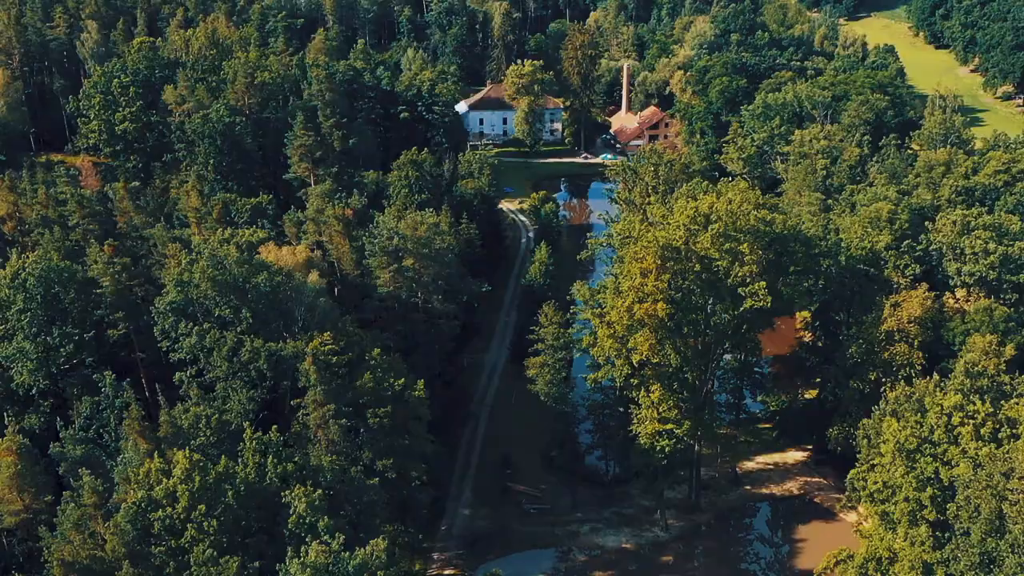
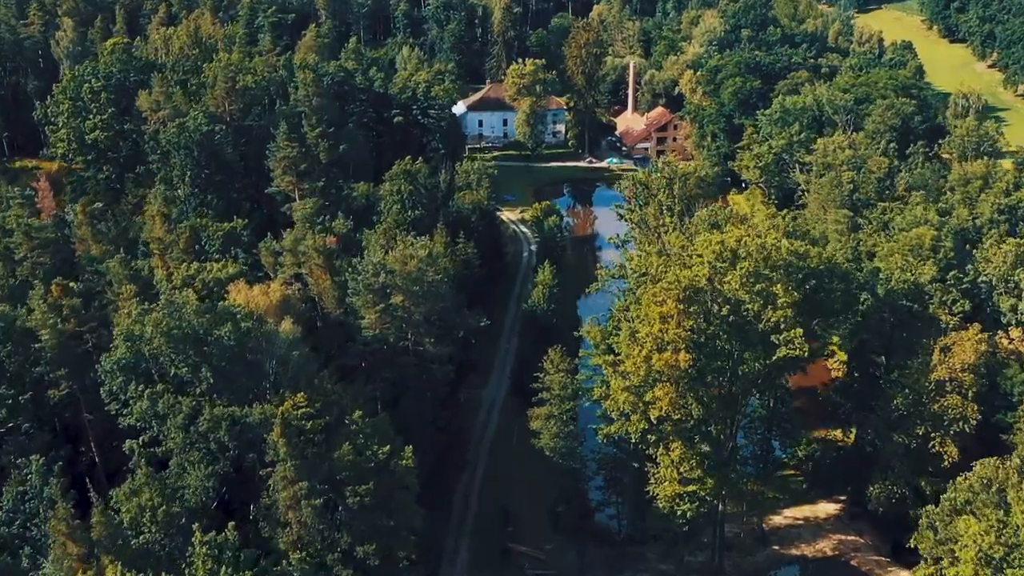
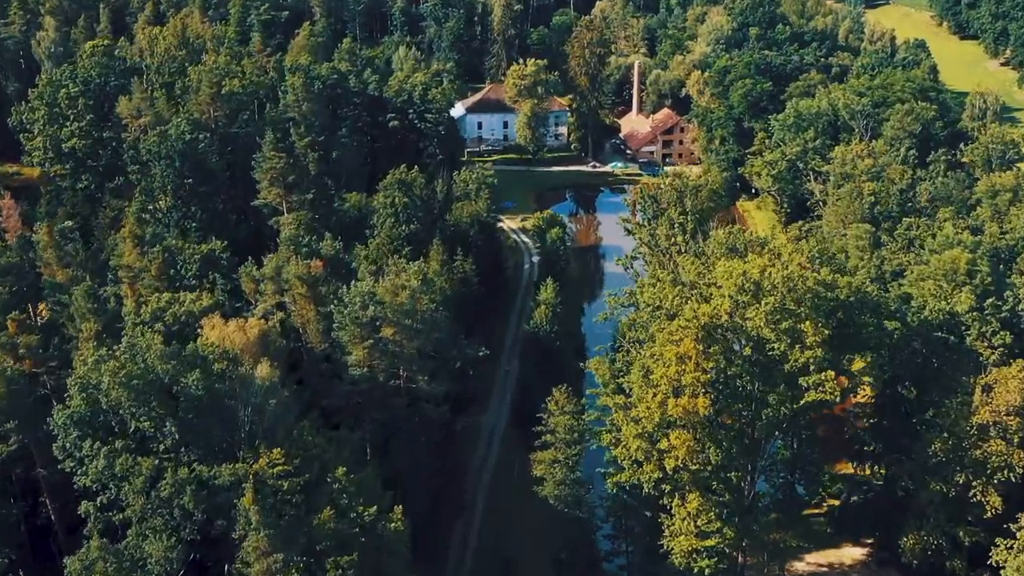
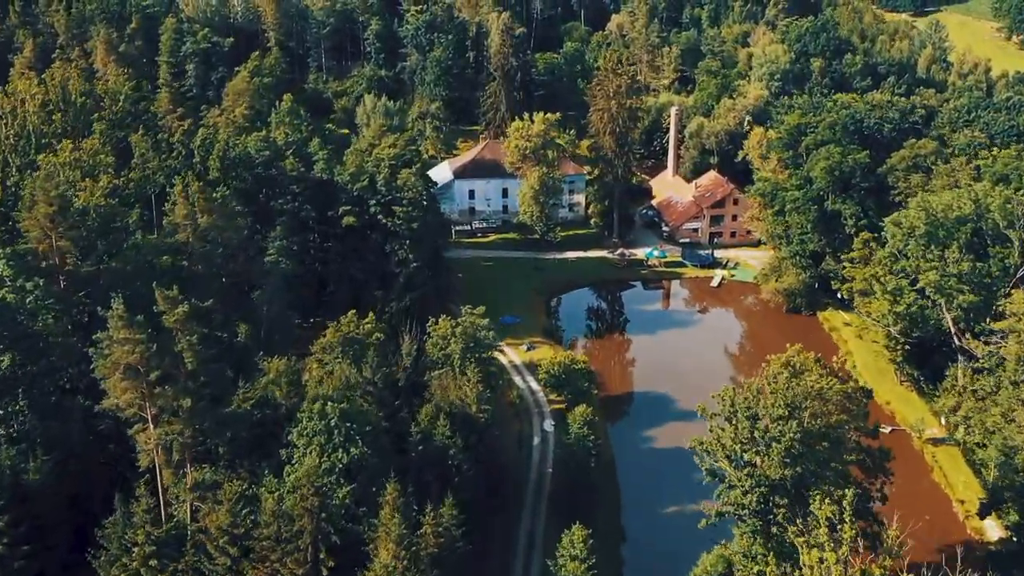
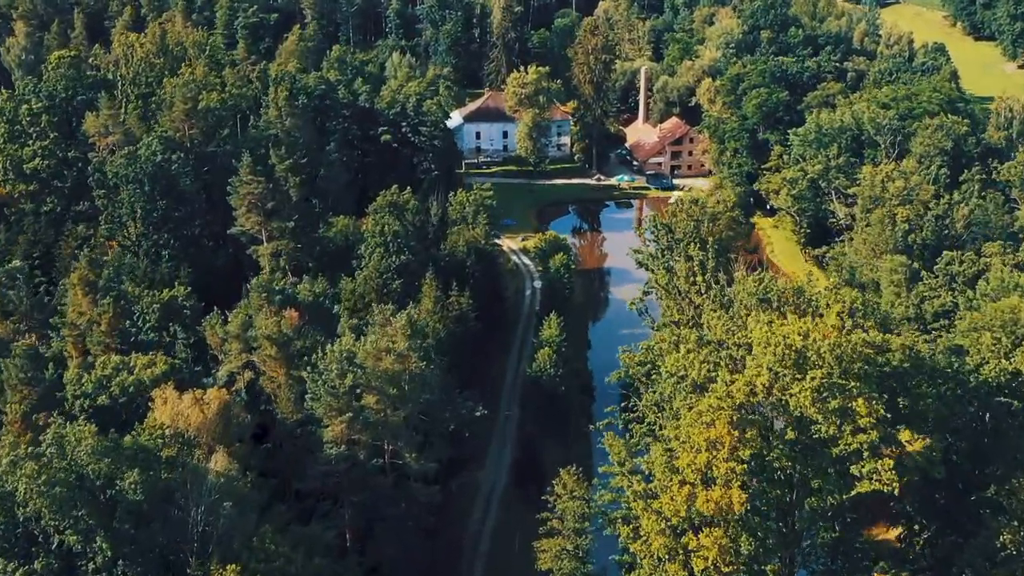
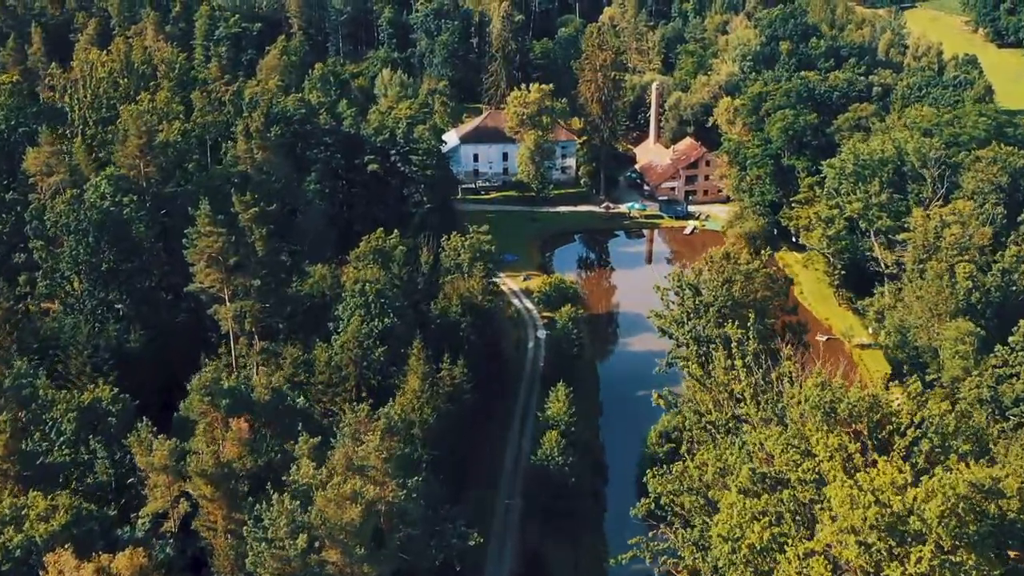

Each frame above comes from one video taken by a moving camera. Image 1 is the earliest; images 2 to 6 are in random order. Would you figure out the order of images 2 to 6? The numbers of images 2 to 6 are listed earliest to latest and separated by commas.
2, 3, 5, 6, 4
